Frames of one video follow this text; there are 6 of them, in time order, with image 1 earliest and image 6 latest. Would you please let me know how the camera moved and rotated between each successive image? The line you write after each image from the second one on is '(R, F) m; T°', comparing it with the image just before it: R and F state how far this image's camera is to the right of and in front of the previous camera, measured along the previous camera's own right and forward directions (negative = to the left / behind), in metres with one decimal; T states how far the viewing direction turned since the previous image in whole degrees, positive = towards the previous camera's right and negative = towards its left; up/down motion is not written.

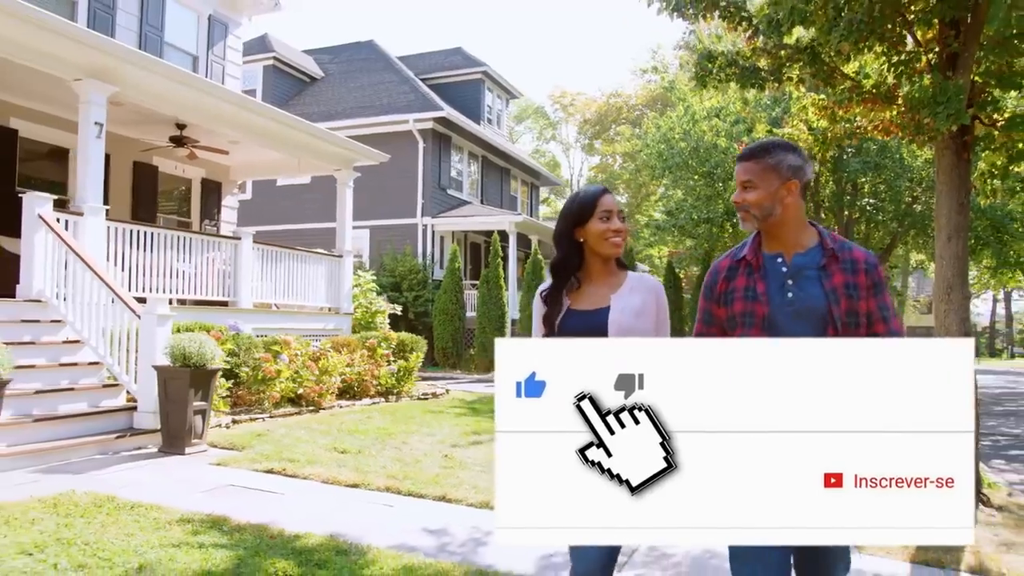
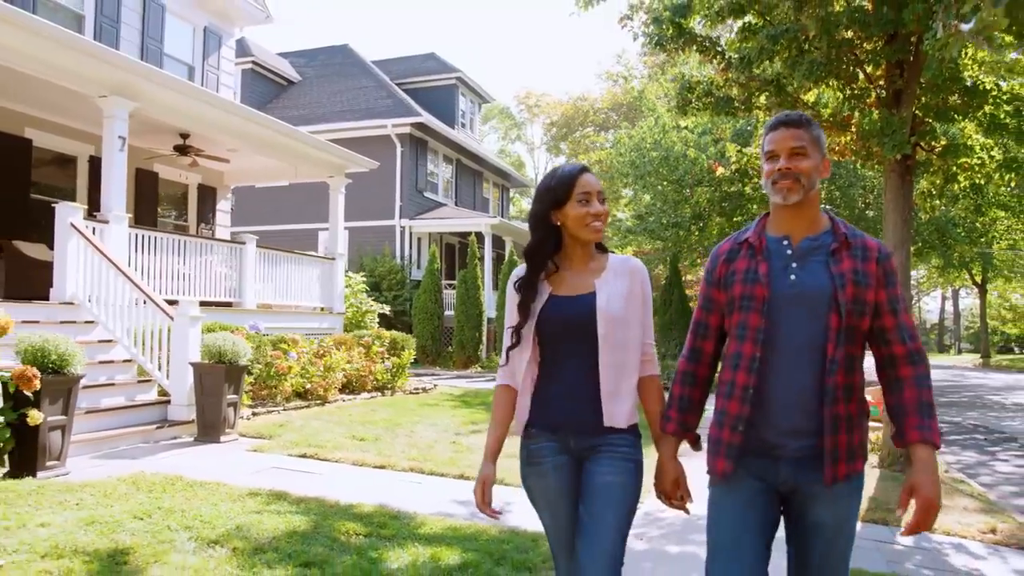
(-0.4, -0.8) m; +3°
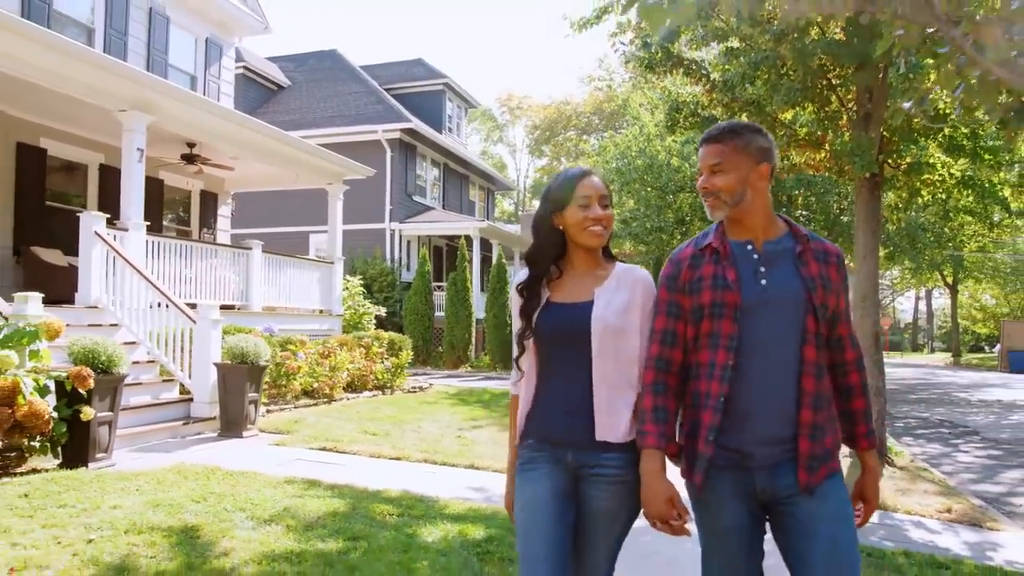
(-0.2, -0.6) m; +1°
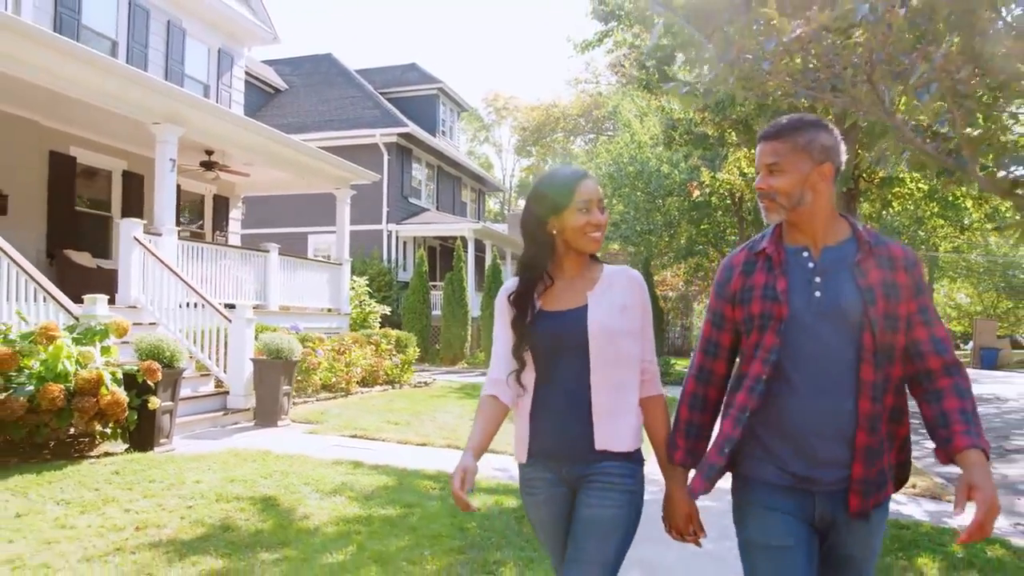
(-0.3, -0.8) m; +1°
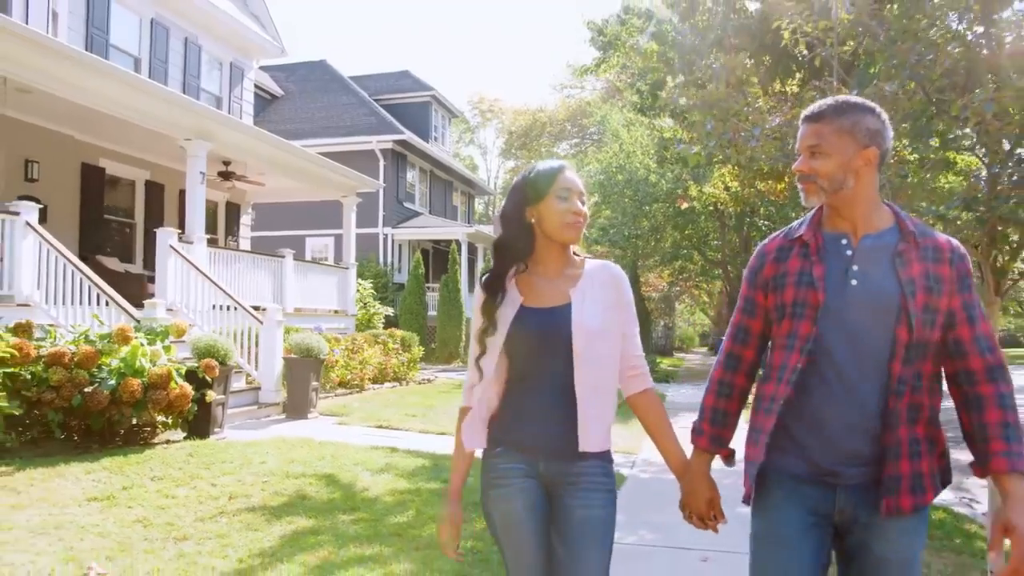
(-0.3, -0.9) m; +1°
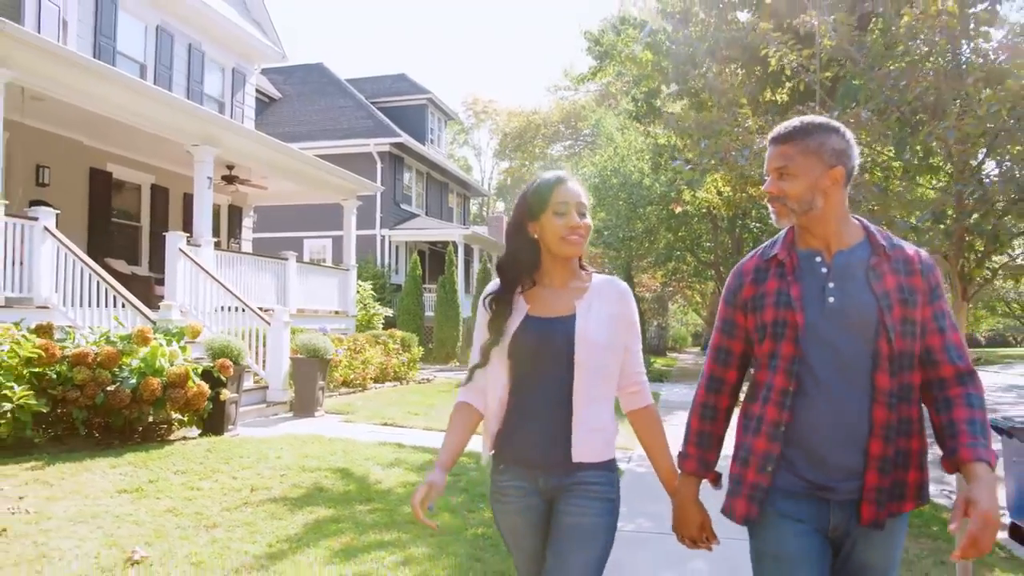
(-0.1, -0.3) m; +1°
